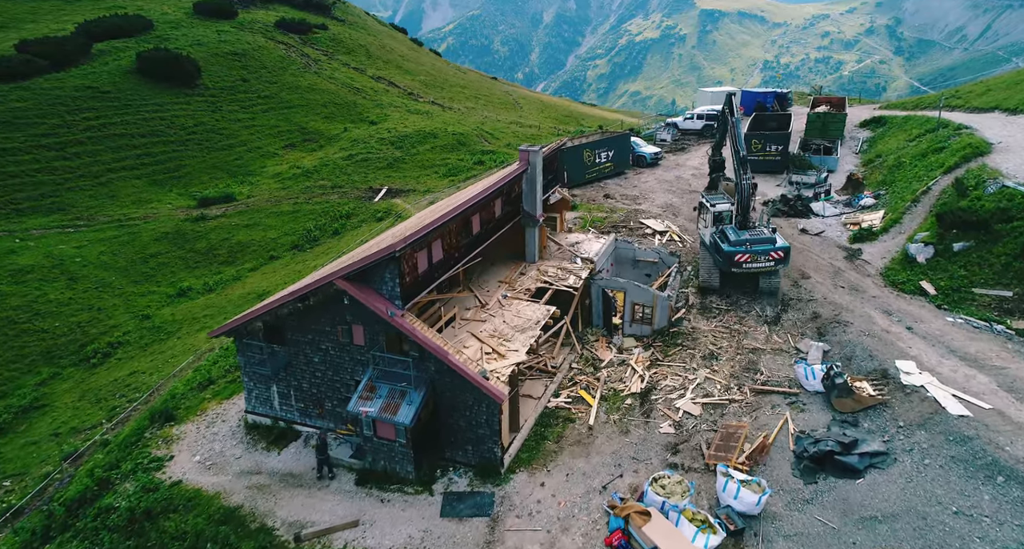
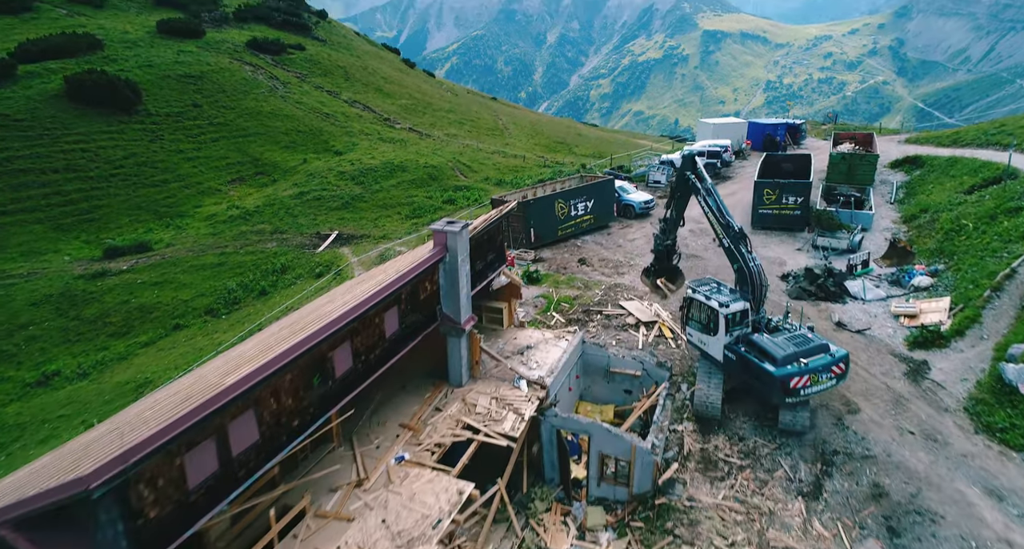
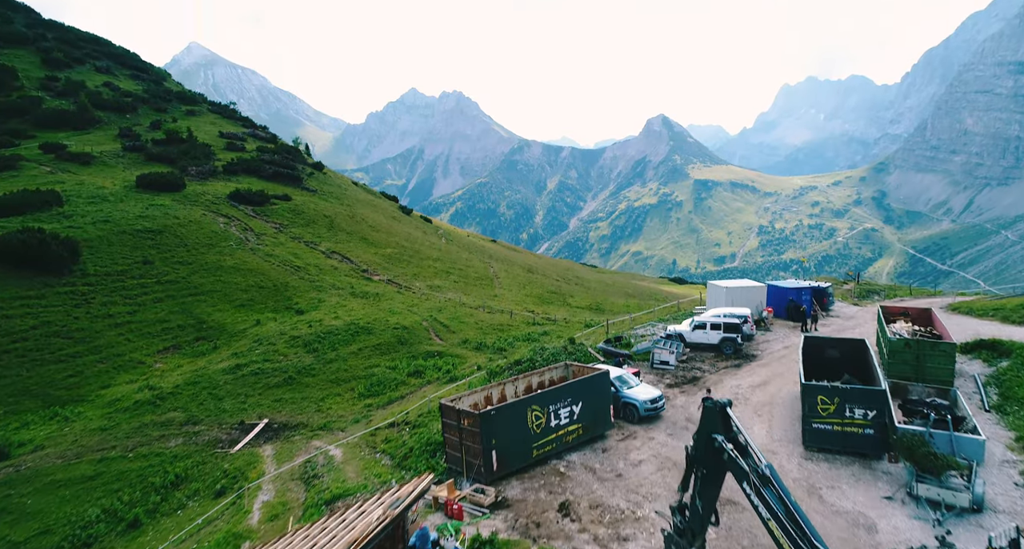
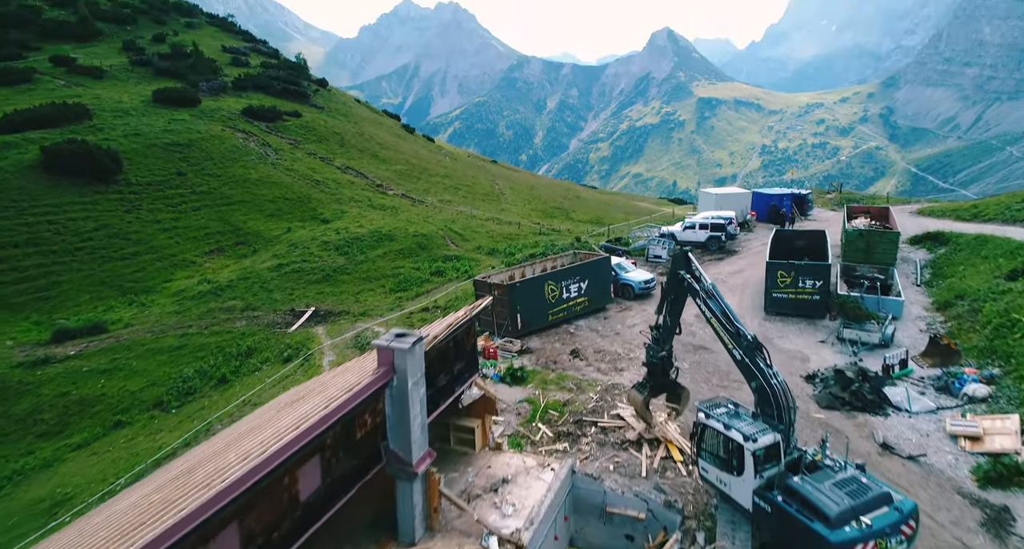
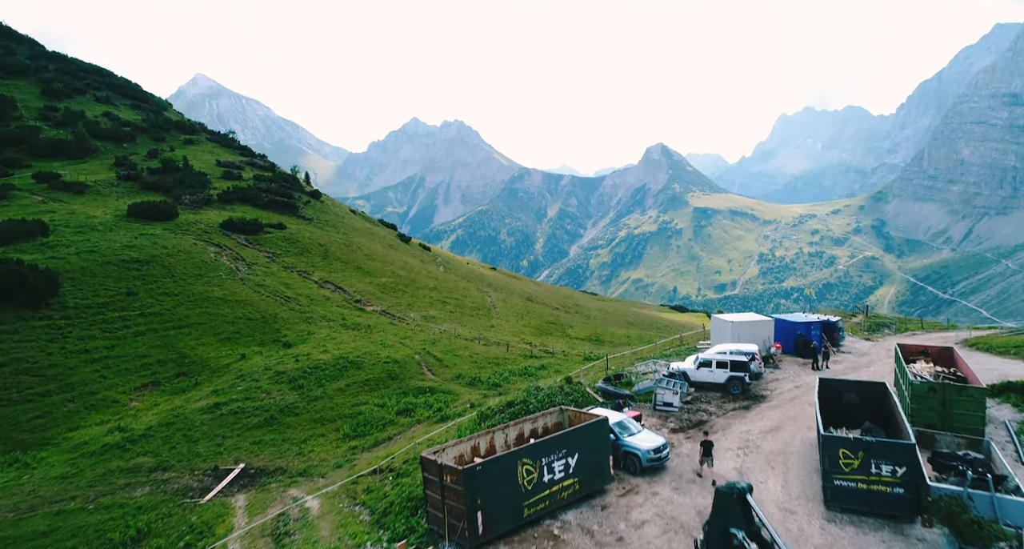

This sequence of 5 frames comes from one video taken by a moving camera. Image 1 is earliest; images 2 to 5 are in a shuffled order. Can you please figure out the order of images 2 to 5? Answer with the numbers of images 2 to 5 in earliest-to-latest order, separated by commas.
2, 4, 3, 5
